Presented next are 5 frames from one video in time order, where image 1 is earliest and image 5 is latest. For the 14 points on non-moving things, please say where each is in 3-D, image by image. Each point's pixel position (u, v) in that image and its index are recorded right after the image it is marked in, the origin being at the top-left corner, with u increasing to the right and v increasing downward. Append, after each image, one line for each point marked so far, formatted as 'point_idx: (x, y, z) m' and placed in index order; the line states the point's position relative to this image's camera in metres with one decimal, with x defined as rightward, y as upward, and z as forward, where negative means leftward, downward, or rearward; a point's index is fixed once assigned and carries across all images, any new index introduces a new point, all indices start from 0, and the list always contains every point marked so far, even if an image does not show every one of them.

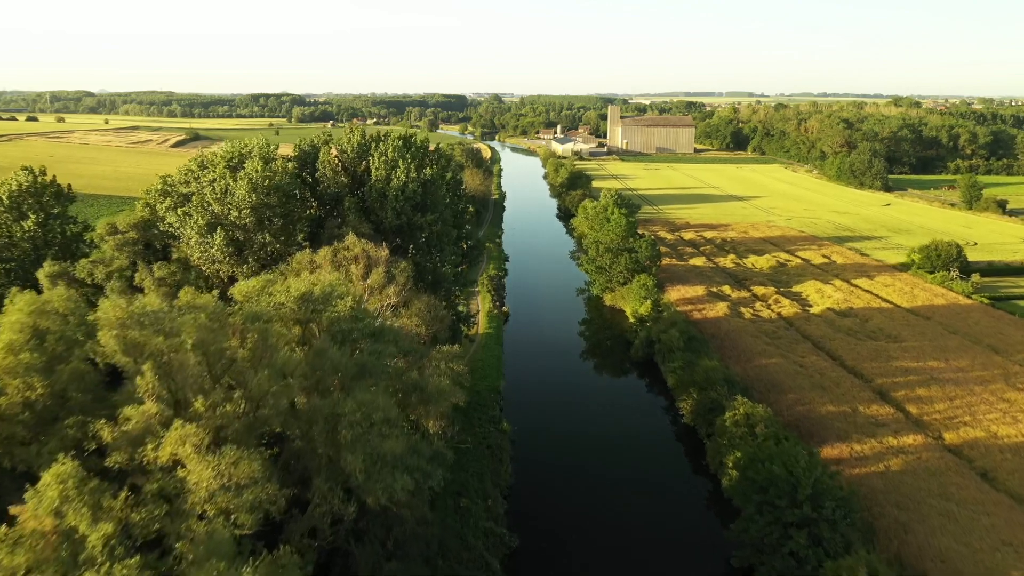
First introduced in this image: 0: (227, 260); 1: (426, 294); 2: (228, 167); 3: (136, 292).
0: (-7.9, +0.8, +17.6) m
1: (-2.5, -0.2, +18.5) m
2: (-8.6, +3.6, +19.3) m
3: (-10.5, -0.1, +17.9) m
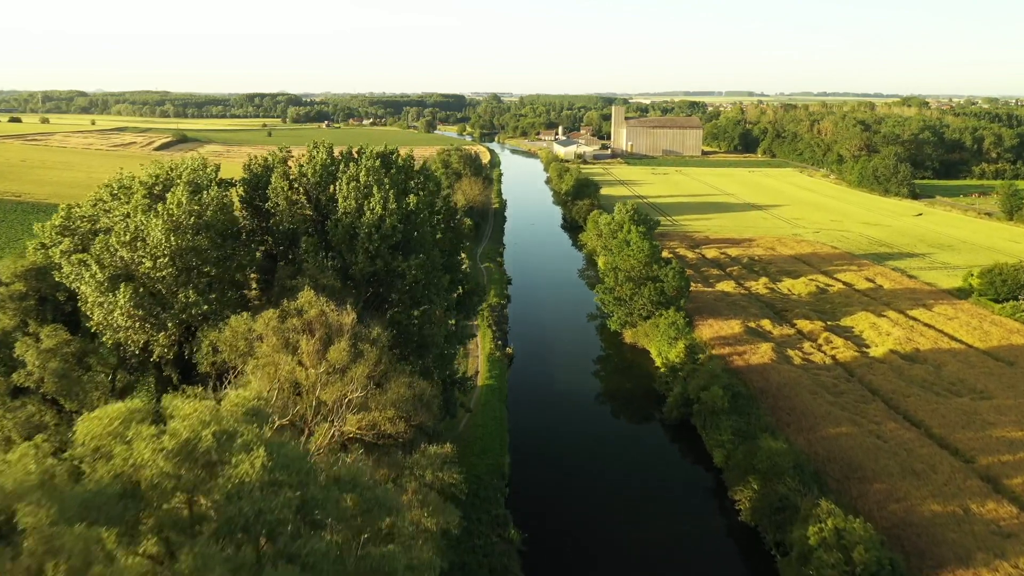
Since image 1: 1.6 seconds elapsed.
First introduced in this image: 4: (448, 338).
0: (-7.7, -0.7, +13.0) m
1: (-2.2, -1.8, +13.9) m
2: (-8.4, +2.1, +14.6) m
3: (-10.3, -1.6, +13.3) m
4: (-1.6, -1.3, +16.0) m
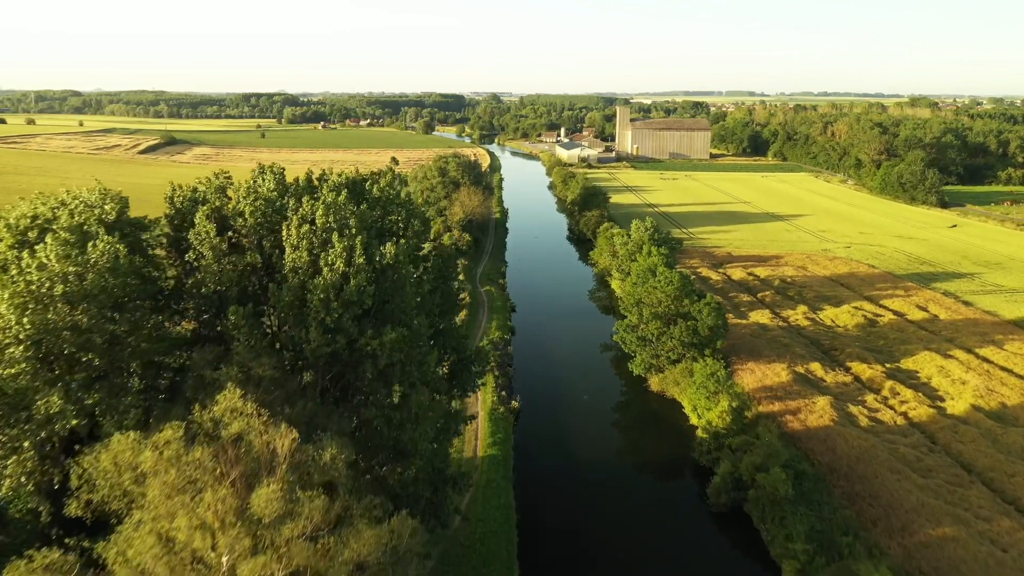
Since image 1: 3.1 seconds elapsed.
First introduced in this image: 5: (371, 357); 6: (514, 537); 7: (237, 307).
0: (-7.5, -2.2, +8.8) m
1: (-2.0, -3.2, +9.7) m
2: (-8.1, +0.7, +10.4) m
3: (-10.1, -3.1, +9.1) m
4: (-1.4, -2.7, +11.8) m
5: (-2.4, -1.2, +10.9) m
6: (0.0, -6.2, +15.8) m
7: (-4.4, -0.3, +10.4) m
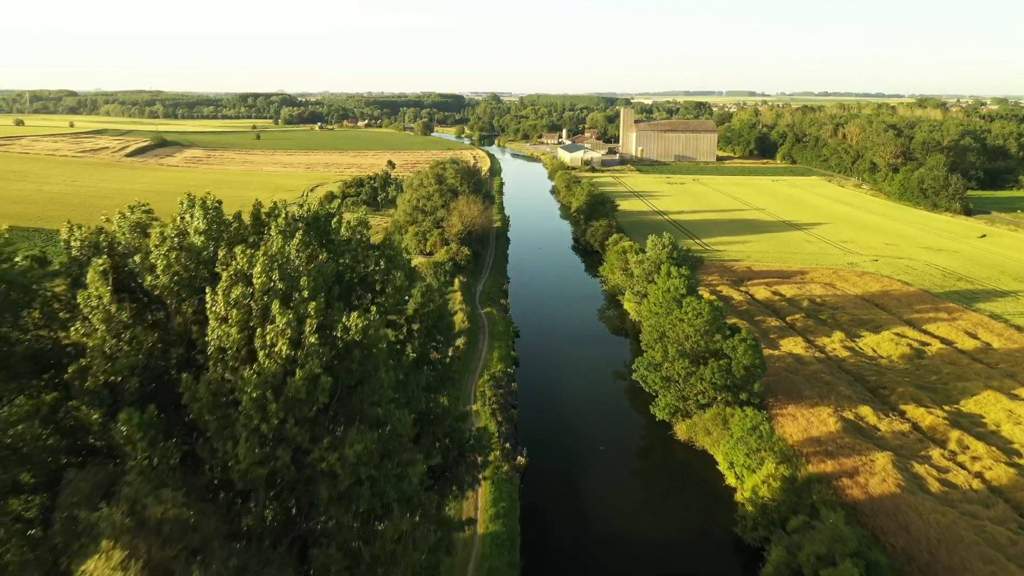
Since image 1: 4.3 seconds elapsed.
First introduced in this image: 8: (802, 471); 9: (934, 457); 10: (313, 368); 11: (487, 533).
0: (-7.3, -3.3, +5.7) m
1: (-1.8, -4.3, +6.6) m
2: (-8.0, -0.4, +7.3) m
3: (-9.9, -4.2, +5.9) m
4: (-1.2, -3.8, +8.7) m
5: (-2.2, -2.3, +7.8) m
6: (+0.2, -7.3, +12.7) m
7: (-4.3, -1.4, +7.2) m
8: (+7.7, -4.8, +17.1) m
9: (+12.2, -4.8, +18.5) m
10: (-2.4, -0.9, +7.6) m
11: (-0.6, -6.0, +15.6) m
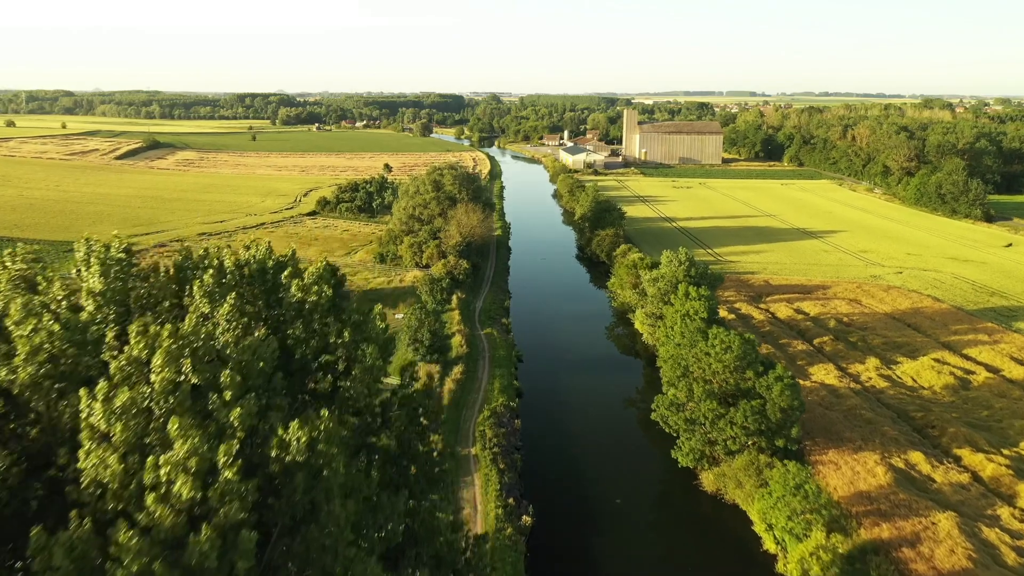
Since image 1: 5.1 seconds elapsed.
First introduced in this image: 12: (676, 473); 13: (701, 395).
0: (-7.2, -4.1, +3.2) m
1: (-1.7, -5.1, +4.1) m
2: (-7.8, -1.3, +4.8) m
3: (-9.8, -5.0, +3.5) m
4: (-1.1, -4.6, +6.3) m
5: (-2.1, -3.1, +5.4) m
6: (+0.3, -8.2, +10.2) m
7: (-4.1, -2.3, +4.8) m
8: (+7.9, -5.7, +14.6) m
9: (+12.3, -5.7, +16.1) m
10: (-2.3, -1.8, +5.1) m
11: (-0.5, -6.9, +13.1) m
12: (+5.1, -5.9, +20.1) m
13: (+5.4, -3.1, +18.2) m
